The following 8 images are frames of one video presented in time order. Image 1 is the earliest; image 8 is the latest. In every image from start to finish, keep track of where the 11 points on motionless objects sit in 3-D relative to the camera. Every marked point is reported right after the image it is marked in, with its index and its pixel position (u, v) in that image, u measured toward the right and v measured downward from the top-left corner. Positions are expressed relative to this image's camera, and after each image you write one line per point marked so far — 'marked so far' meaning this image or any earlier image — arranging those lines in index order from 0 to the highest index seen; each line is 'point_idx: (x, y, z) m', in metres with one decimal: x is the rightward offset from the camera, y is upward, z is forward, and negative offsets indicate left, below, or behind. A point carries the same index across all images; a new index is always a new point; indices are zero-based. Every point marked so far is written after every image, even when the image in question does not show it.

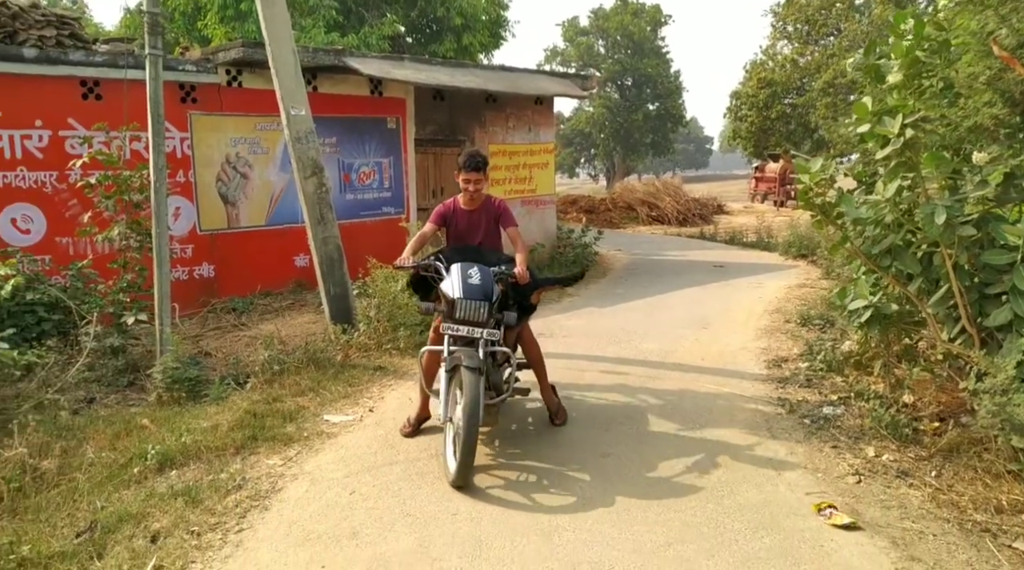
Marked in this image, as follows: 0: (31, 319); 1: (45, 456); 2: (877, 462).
0: (-3.9, -0.3, +6.8) m
1: (-2.6, -0.9, +4.7) m
2: (+1.9, -0.9, +4.4) m
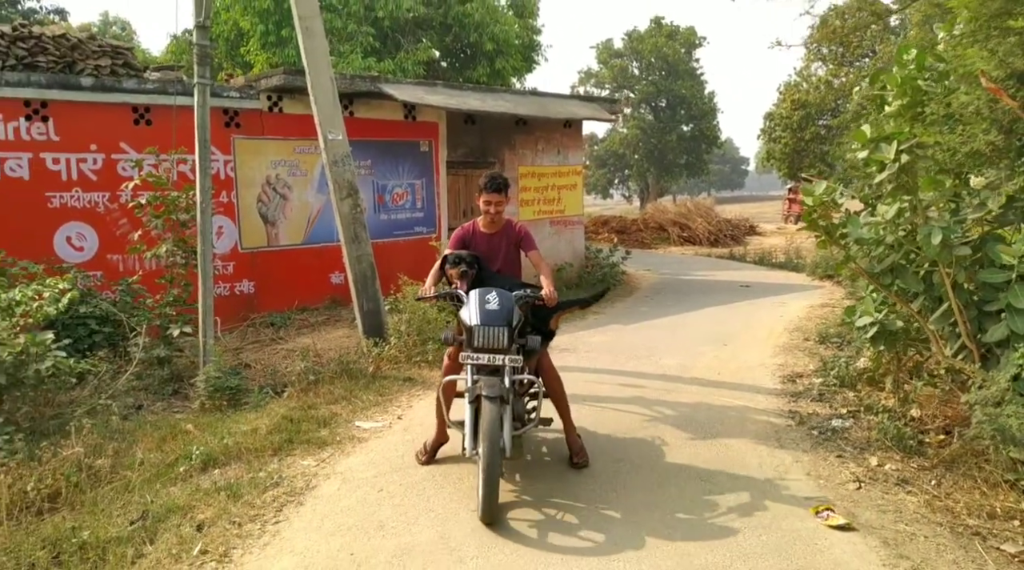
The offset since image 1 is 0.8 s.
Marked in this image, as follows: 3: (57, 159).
0: (-3.7, -0.4, +7.2) m
1: (-2.5, -1.0, +5.1) m
2: (+2.0, -1.0, +4.6) m
3: (-4.2, +1.2, +7.8) m
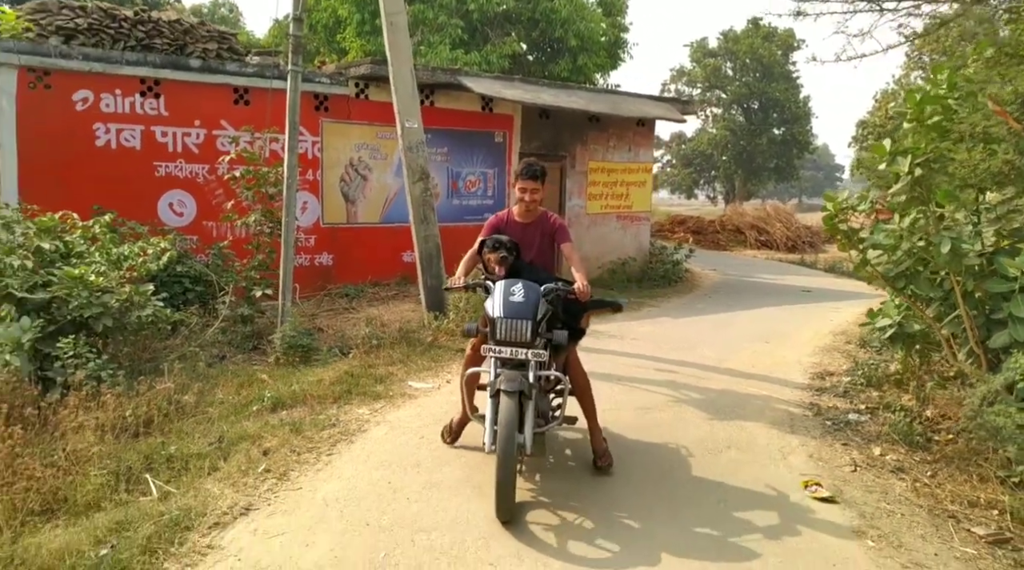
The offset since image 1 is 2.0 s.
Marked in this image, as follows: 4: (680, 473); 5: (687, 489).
0: (-3.2, 0.0, +8.1) m
1: (-2.3, -0.7, +5.9) m
2: (+2.2, -1.0, +5.0) m
3: (-3.6, +1.6, +8.7) m
4: (+0.9, -1.1, +4.2) m
5: (+0.9, -1.0, +4.2) m
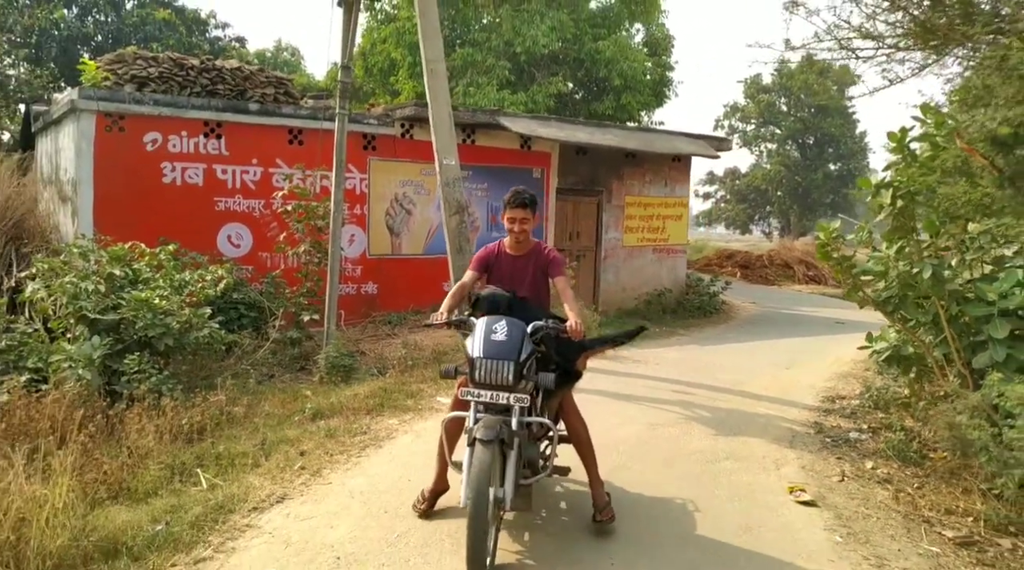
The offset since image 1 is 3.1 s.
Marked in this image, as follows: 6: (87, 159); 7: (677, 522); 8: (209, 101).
0: (-2.9, -0.3, +8.8) m
1: (-2.1, -0.9, +6.5) m
2: (+2.2, -1.2, +5.3) m
3: (-3.2, +1.3, +9.5) m
4: (+0.9, -1.2, +4.6) m
5: (+0.9, -1.2, +4.7) m
6: (-4.4, +1.3, +8.8) m
7: (+0.8, -1.2, +4.3) m
8: (-3.3, +2.0, +9.2) m
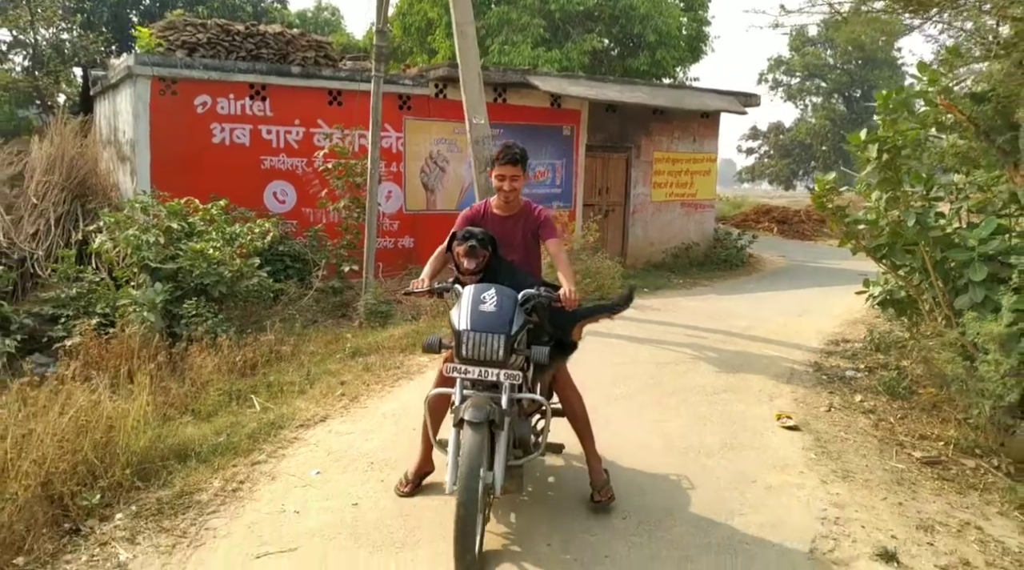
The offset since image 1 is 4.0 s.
0: (-2.6, +0.2, +9.5) m
1: (-1.9, -0.5, +7.2) m
2: (+2.4, -0.8, +5.8) m
3: (-2.9, +1.8, +10.1) m
4: (+1.0, -0.8, +5.1) m
5: (+1.0, -0.8, +5.2) m
6: (-4.1, +1.8, +9.4) m
7: (+0.9, -0.9, +4.8) m
8: (-3.0, +2.6, +9.8) m
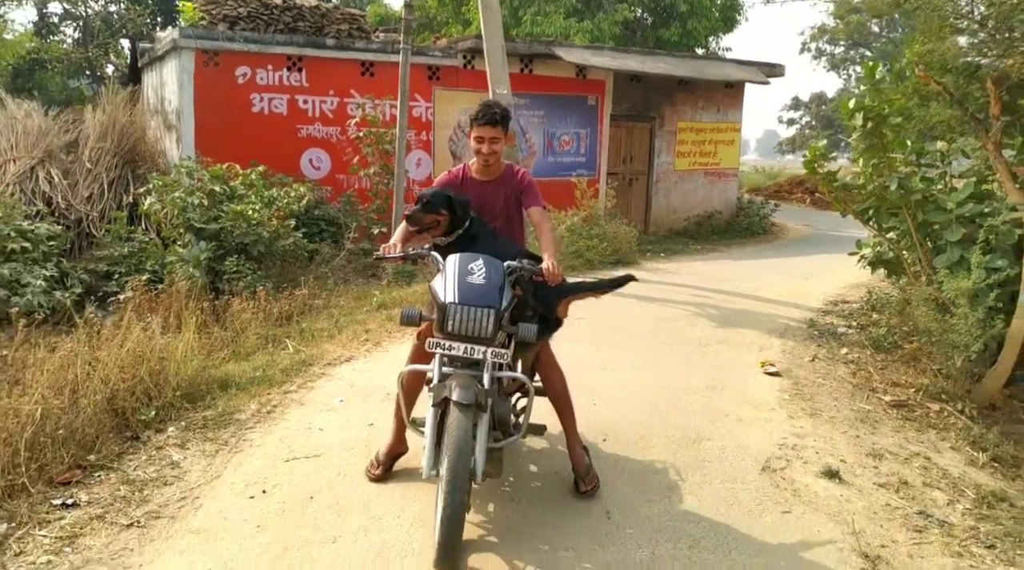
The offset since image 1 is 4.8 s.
0: (-2.3, +0.7, +10.1) m
1: (-1.8, -0.1, +7.8) m
2: (+2.4, -0.5, +6.2) m
3: (-2.6, +2.3, +10.7) m
4: (+1.0, -0.6, +5.6) m
5: (+1.1, -0.5, +5.7) m
6: (-3.9, +2.3, +10.1) m
7: (+0.9, -0.6, +5.3) m
8: (-2.7, +3.0, +10.4) m
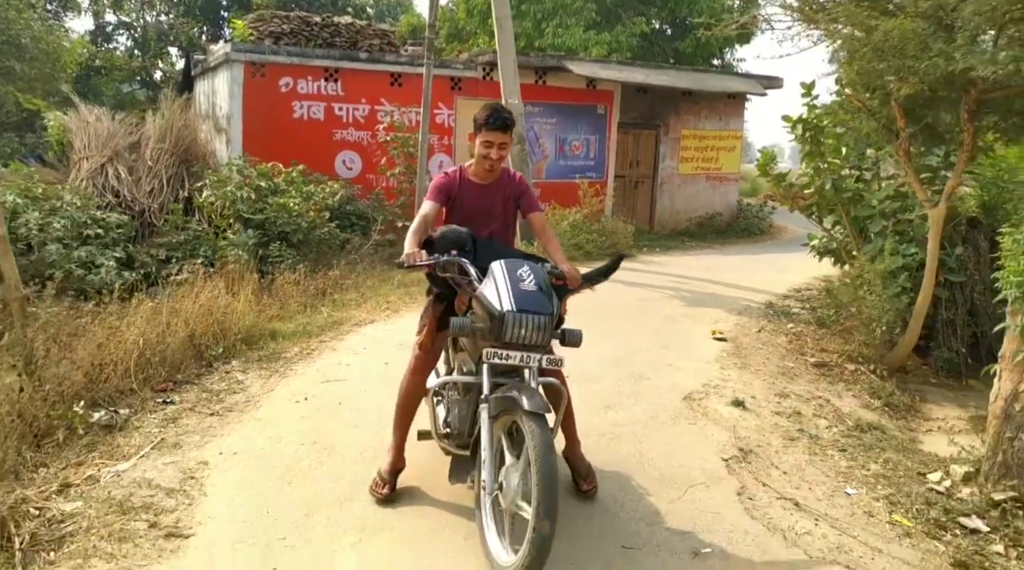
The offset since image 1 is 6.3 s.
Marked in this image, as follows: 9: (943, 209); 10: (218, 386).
0: (-2.2, +0.9, +11.4) m
1: (-1.8, +0.1, +9.1) m
2: (+2.4, -0.4, +7.4) m
3: (-2.4, +2.5, +12.0) m
4: (+1.0, -0.4, +6.8) m
5: (+1.0, -0.4, +6.9) m
6: (-3.7, +2.5, +11.4) m
7: (+0.9, -0.4, +6.5) m
8: (-2.5, +3.2, +11.7) m
9: (+3.2, +0.6, +6.2) m
10: (-1.7, -0.6, +4.9) m
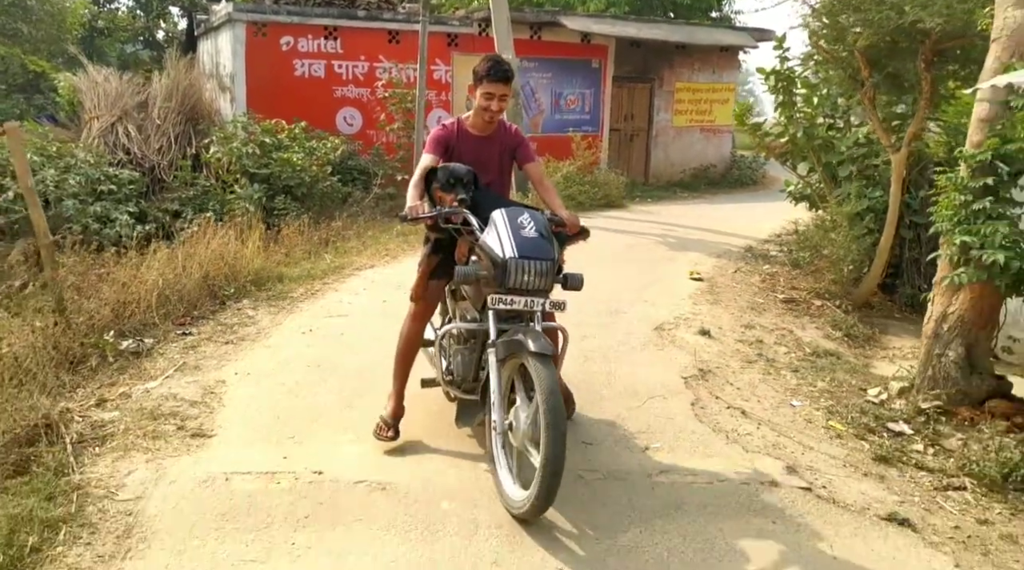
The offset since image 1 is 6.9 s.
0: (-2.3, +1.6, +11.9) m
1: (-1.8, +0.7, +9.6) m
2: (+2.3, +0.1, +7.8) m
3: (-2.5, +3.2, +12.4) m
4: (+0.9, +0.1, +7.3) m
5: (+0.9, +0.1, +7.4) m
6: (-3.8, +3.2, +11.8) m
7: (+0.8, 0.0, +7.0) m
8: (-2.6, +3.9, +12.0) m
9: (+3.1, +1.0, +6.6) m
10: (-1.8, -0.2, +5.4) m
